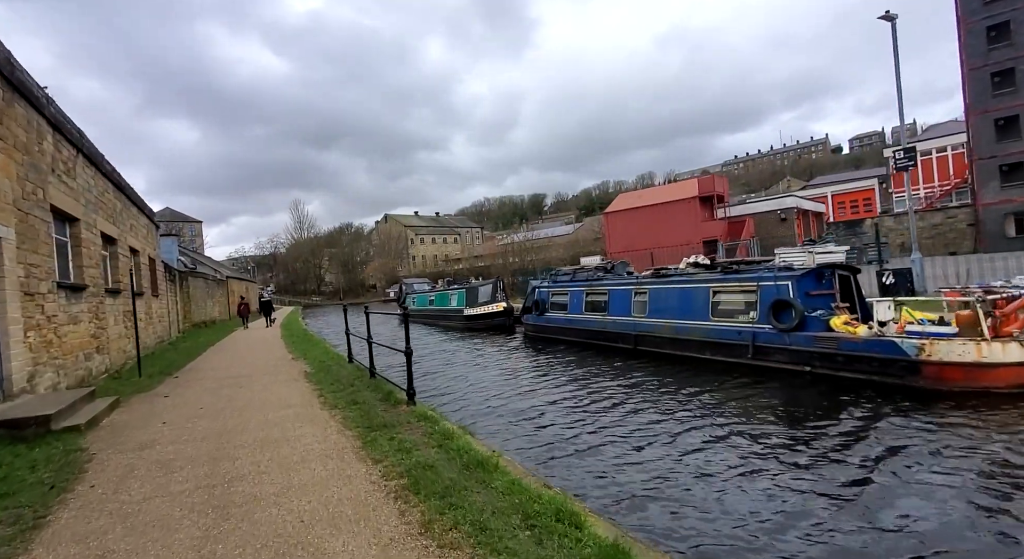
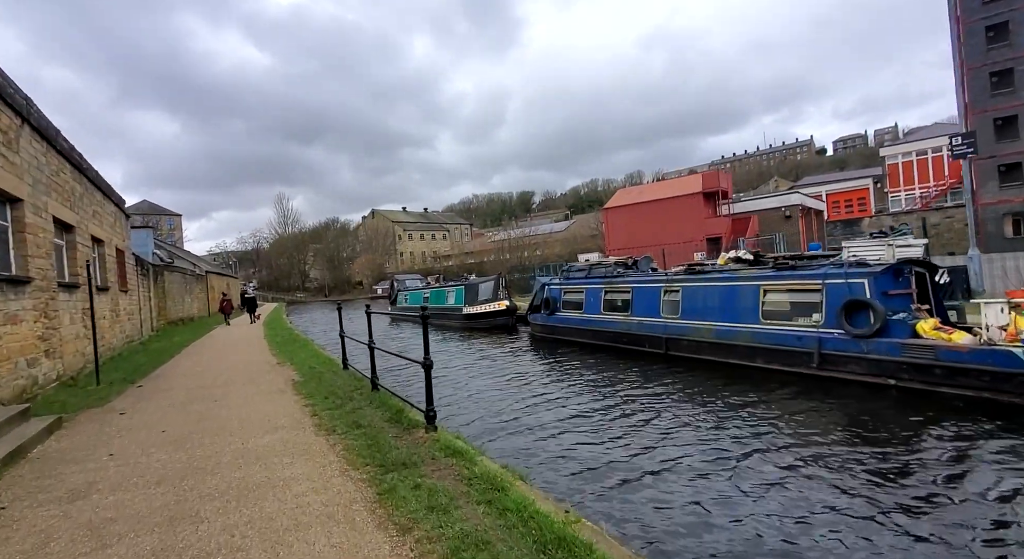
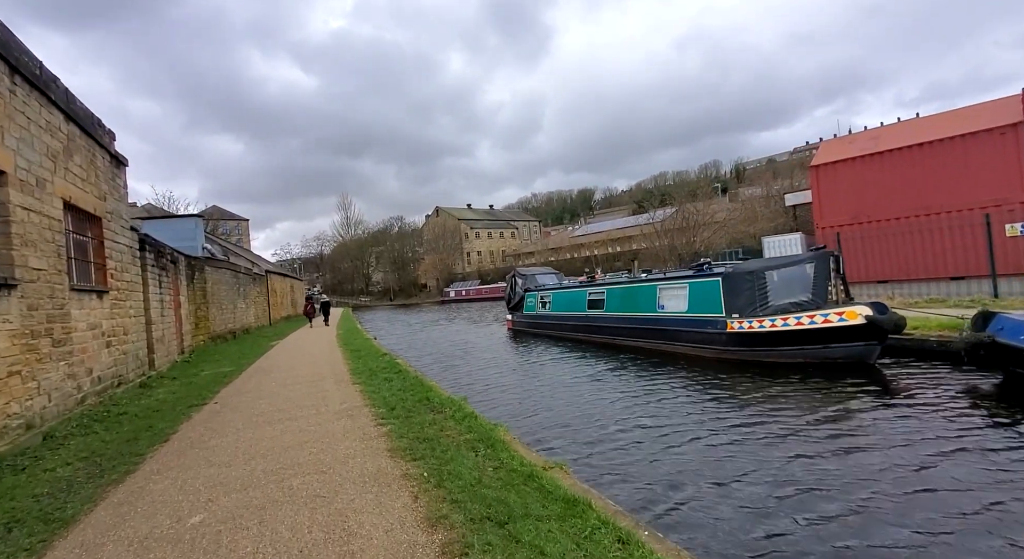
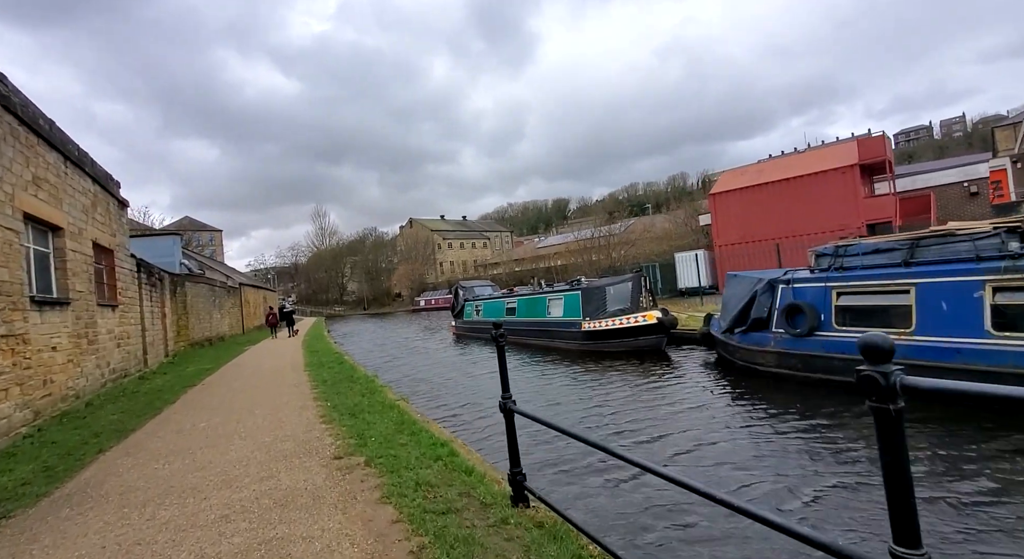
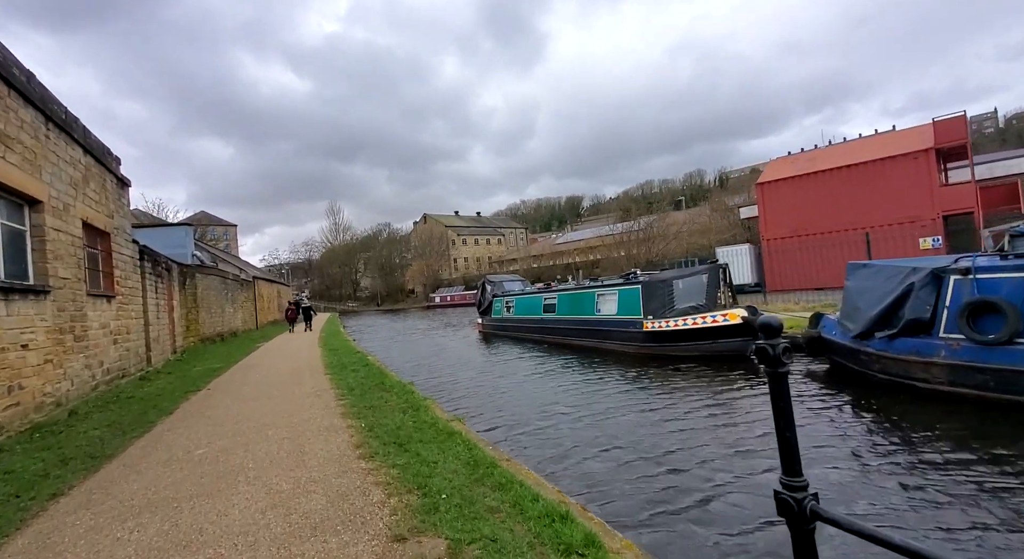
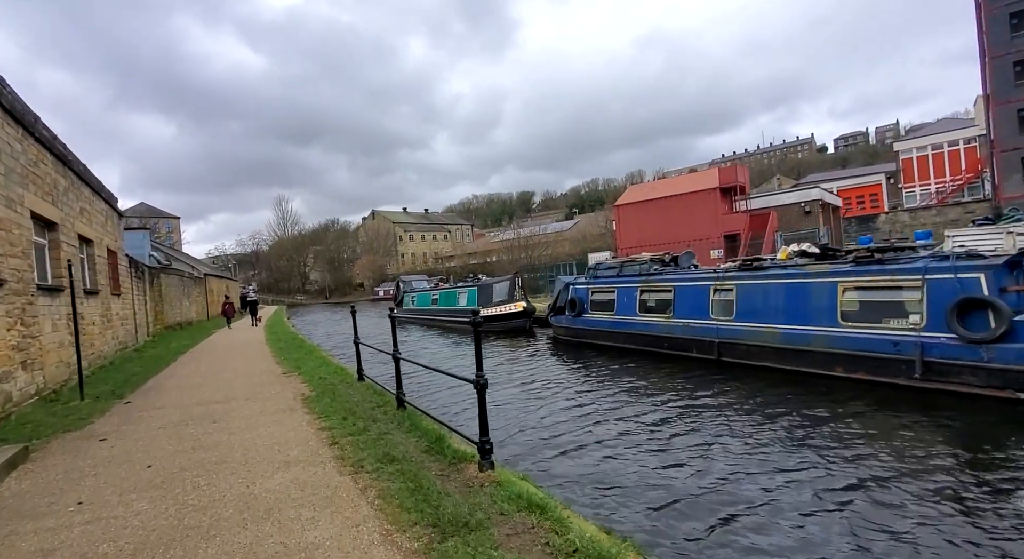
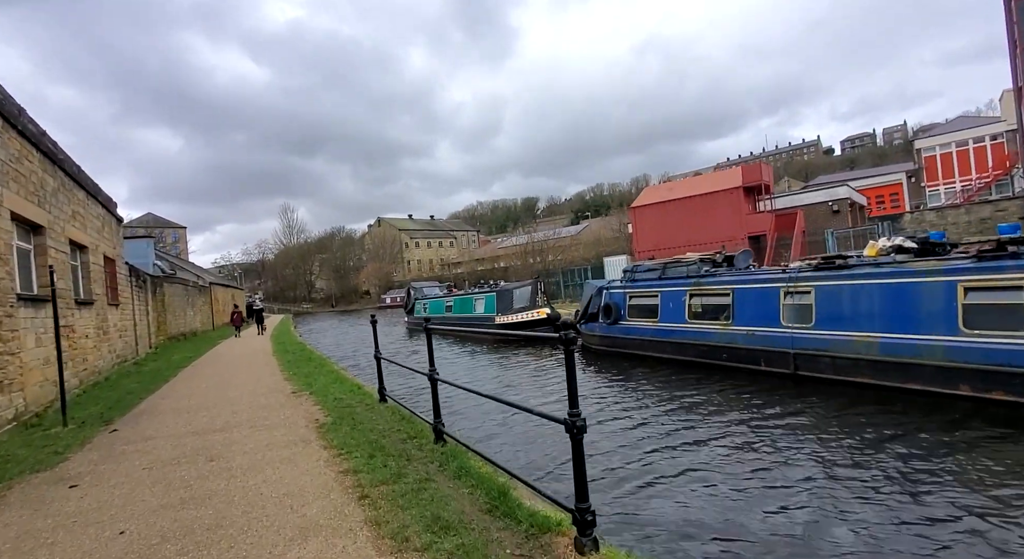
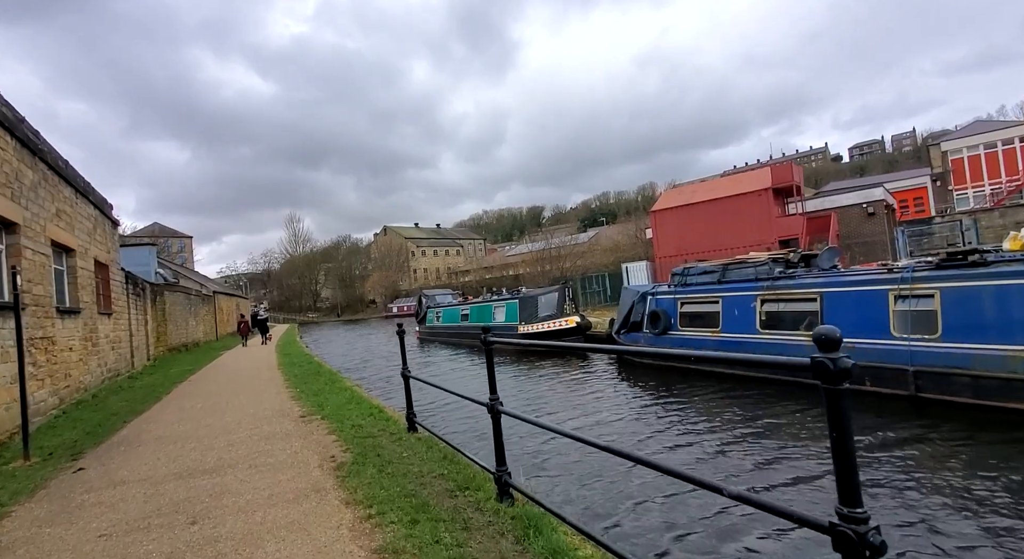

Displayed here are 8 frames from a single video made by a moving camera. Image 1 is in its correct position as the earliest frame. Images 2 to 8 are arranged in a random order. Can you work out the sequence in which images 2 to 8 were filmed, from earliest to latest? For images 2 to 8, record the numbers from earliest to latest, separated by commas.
2, 6, 7, 8, 4, 5, 3
